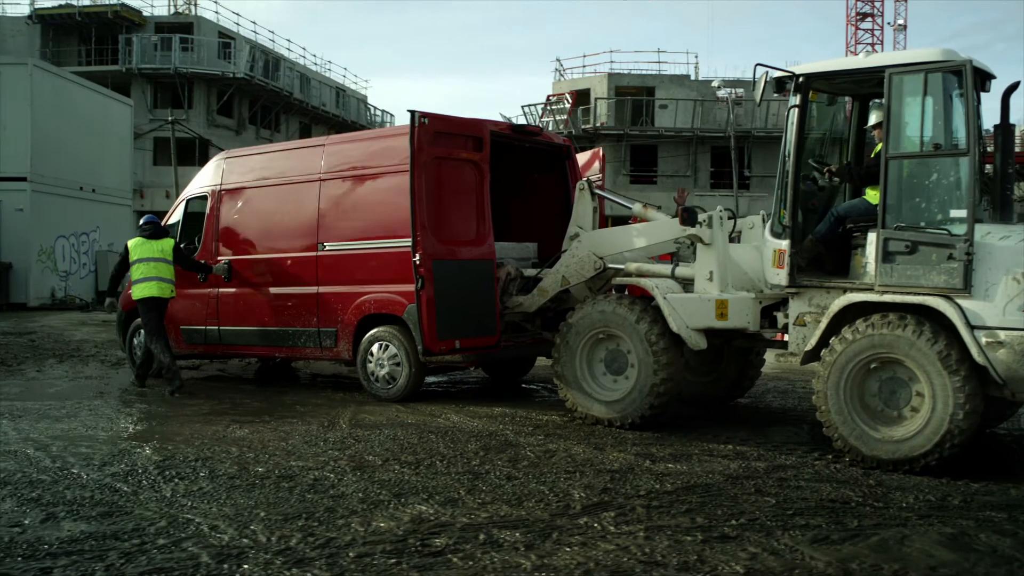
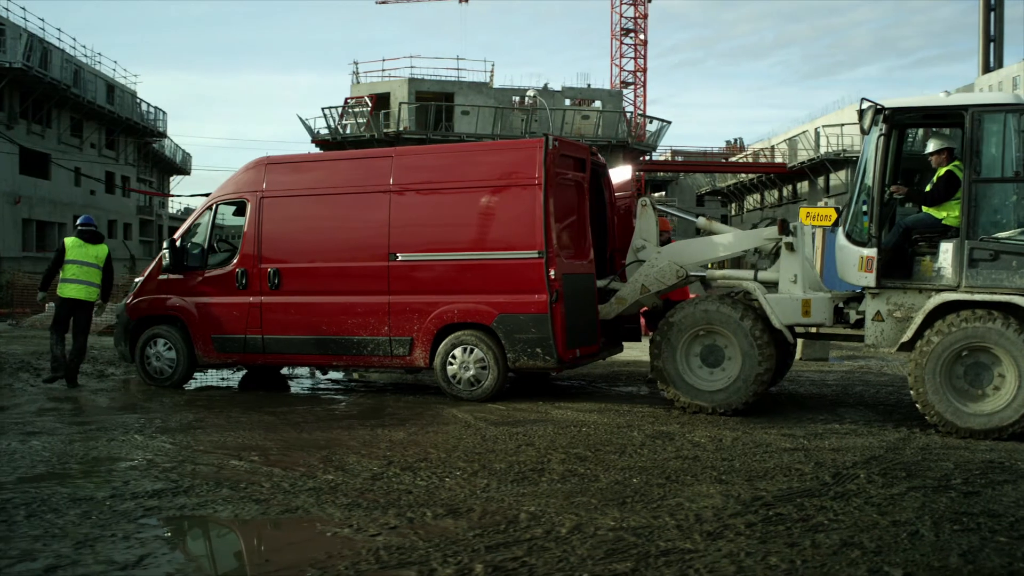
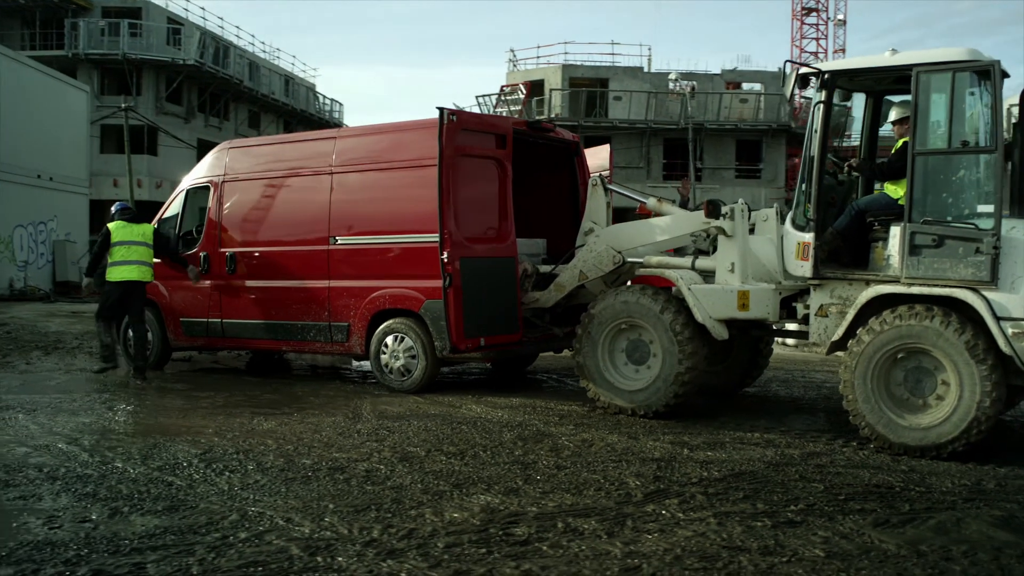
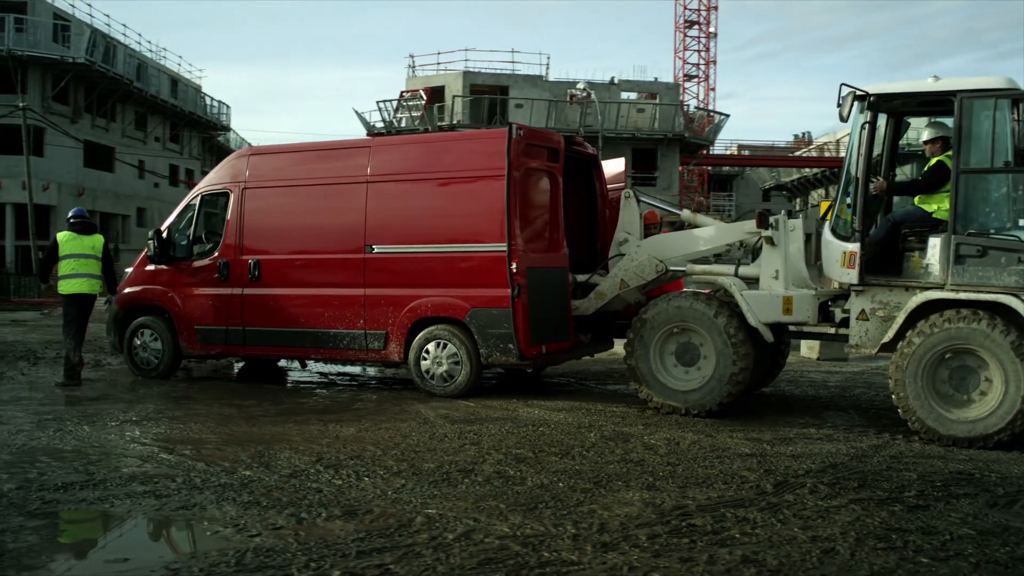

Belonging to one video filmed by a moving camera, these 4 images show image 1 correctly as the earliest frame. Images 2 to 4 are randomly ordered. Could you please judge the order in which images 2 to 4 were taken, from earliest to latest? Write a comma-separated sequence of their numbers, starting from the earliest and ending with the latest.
3, 4, 2
